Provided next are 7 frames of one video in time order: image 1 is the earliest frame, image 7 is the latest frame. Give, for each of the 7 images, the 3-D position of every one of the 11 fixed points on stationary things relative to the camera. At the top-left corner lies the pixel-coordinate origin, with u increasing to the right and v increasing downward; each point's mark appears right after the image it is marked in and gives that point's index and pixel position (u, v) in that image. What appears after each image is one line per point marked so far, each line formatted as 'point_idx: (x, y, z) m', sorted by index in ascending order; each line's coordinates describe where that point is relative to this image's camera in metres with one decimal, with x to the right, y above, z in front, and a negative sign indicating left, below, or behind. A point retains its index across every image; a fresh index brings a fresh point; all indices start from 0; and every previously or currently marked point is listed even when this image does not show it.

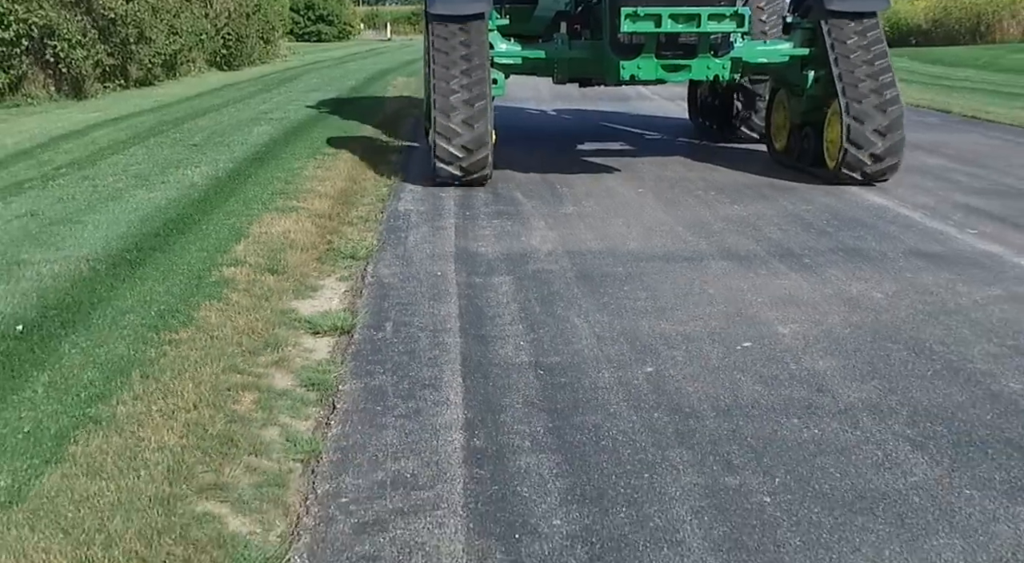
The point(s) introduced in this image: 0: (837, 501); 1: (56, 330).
0: (+1.0, -0.6, +3.5) m
1: (-2.0, -0.2, +5.2) m
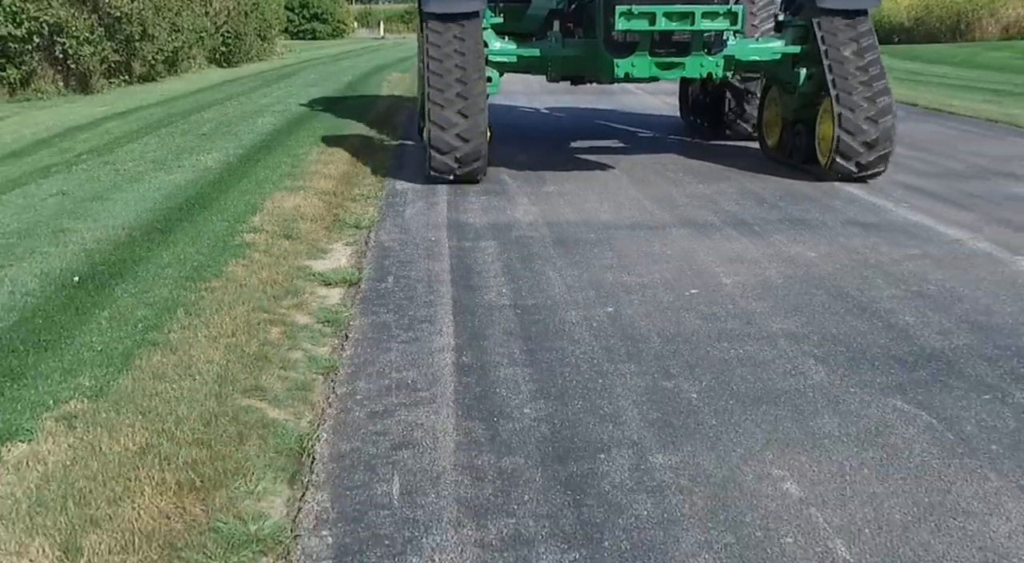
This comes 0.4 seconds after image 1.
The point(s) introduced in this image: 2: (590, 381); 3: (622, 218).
0: (+0.9, -0.4, +4.5) m
1: (-2.1, 0.0, +6.2) m
2: (+0.3, -0.4, +4.7) m
3: (+0.7, +0.4, +8.0) m
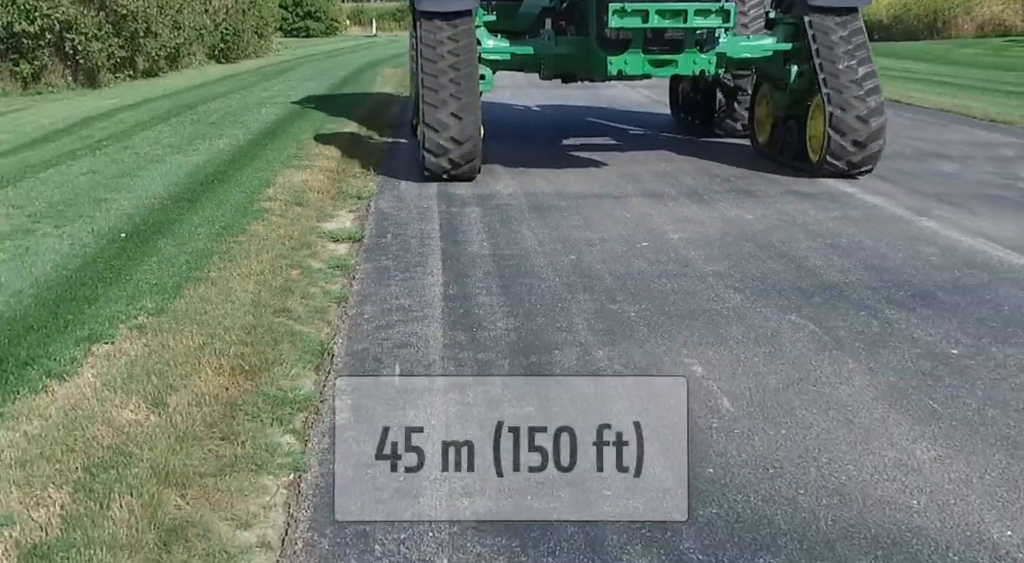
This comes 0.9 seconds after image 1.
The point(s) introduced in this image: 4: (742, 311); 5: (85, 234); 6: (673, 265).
0: (+0.8, -0.2, +5.6) m
1: (-2.2, +0.3, +7.3) m
2: (+0.2, -0.1, +5.8) m
3: (+0.6, +0.7, +9.2) m
4: (+1.1, -0.1, +5.6) m
5: (-2.6, +0.3, +7.3) m
6: (+0.9, +0.1, +6.6) m
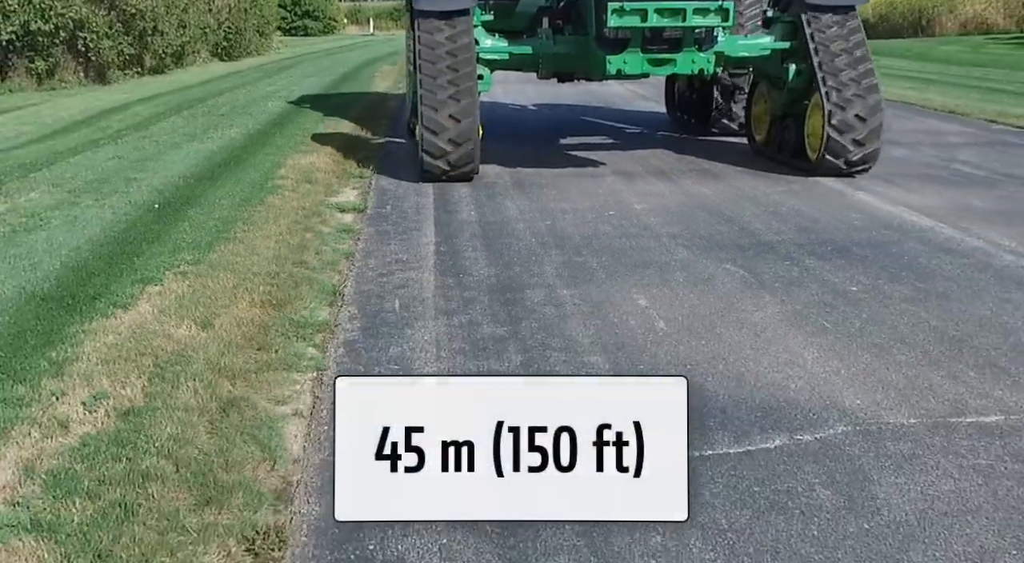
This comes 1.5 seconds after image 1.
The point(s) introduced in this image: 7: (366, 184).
0: (+0.7, +0.1, +6.7) m
1: (-2.3, +0.5, +8.4) m
2: (+0.1, +0.1, +6.9) m
3: (+0.5, +0.9, +10.3) m
4: (+1.0, +0.1, +6.7) m
5: (-2.7, +0.5, +8.4) m
6: (+0.8, +0.3, +7.7) m
7: (-1.2, +0.8, +9.6) m
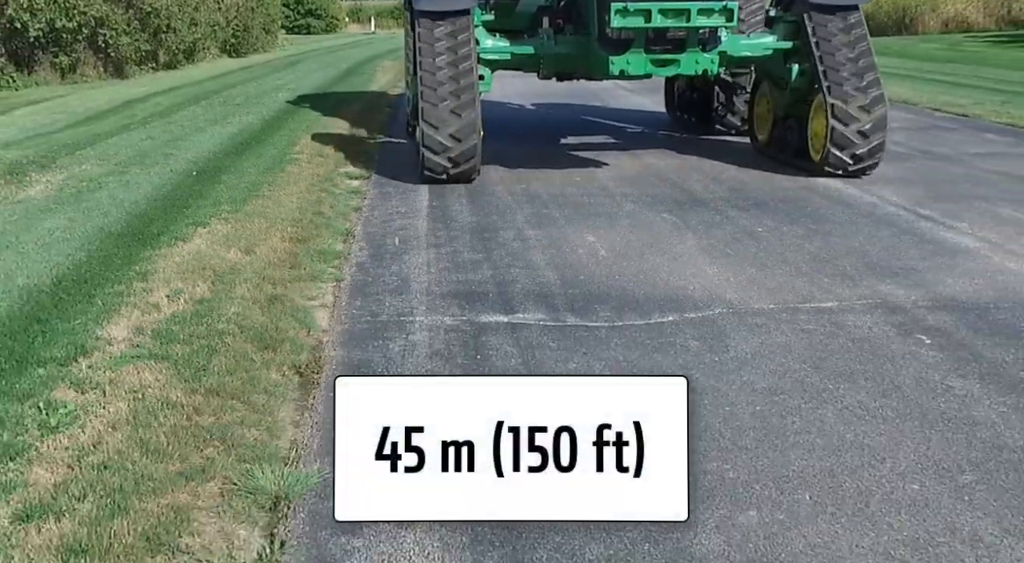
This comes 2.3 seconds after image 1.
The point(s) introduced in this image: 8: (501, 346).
0: (+0.5, +0.5, +8.3) m
1: (-2.5, +0.9, +10.0) m
2: (-0.1, +0.5, +8.5) m
3: (+0.3, +1.3, +11.8) m
4: (+0.8, +0.5, +8.3) m
5: (-2.9, +0.9, +10.0) m
6: (+0.6, +0.7, +9.3) m
7: (-1.3, +1.1, +11.2) m
8: (0.0, -0.3, +5.1) m
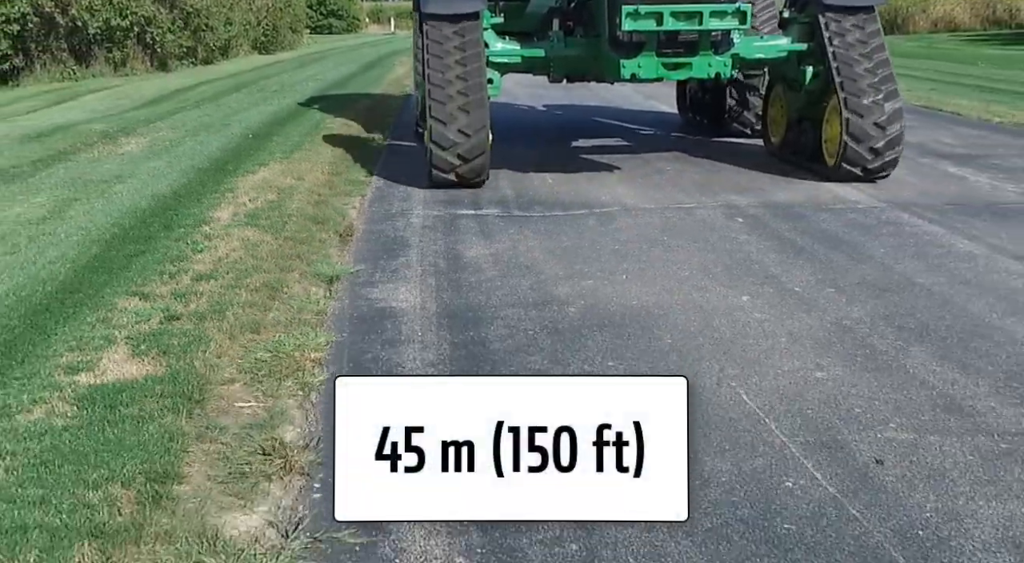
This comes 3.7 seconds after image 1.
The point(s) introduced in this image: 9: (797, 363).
0: (+0.3, +1.1, +11.1) m
1: (-2.6, +1.6, +12.9) m
2: (-0.3, +1.2, +11.3) m
3: (+0.2, +2.0, +14.7) m
4: (+0.6, +1.1, +11.1) m
5: (-3.0, +1.6, +12.9) m
6: (+0.5, +1.4, +12.1) m
7: (-1.5, +1.8, +14.0) m
8: (-0.3, +0.4, +8.0) m
9: (+1.1, -0.3, +4.8) m
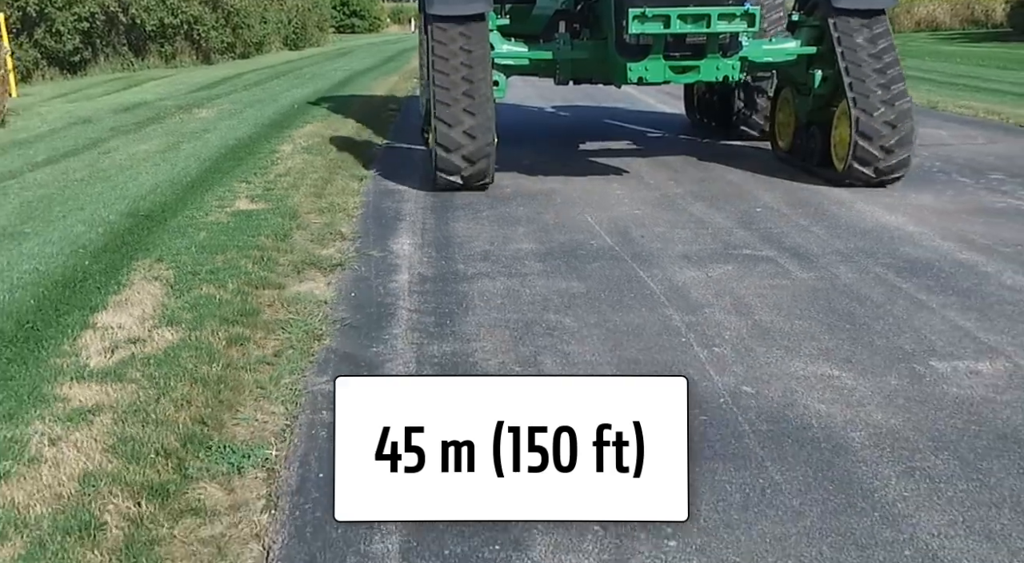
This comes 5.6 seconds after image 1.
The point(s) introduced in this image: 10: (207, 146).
0: (+0.1, +2.0, +14.8) m
1: (-2.8, +2.4, +16.6) m
2: (-0.5, +2.0, +15.0) m
3: (0.0, +2.8, +18.4) m
4: (+0.4, +2.0, +14.8) m
5: (-3.2, +2.4, +16.6) m
6: (+0.2, +2.2, +15.8) m
7: (-1.7, +2.6, +17.7) m
8: (-0.6, +1.2, +11.7) m
9: (+0.8, +0.5, +8.4) m
10: (-3.1, +1.4, +12.0) m
